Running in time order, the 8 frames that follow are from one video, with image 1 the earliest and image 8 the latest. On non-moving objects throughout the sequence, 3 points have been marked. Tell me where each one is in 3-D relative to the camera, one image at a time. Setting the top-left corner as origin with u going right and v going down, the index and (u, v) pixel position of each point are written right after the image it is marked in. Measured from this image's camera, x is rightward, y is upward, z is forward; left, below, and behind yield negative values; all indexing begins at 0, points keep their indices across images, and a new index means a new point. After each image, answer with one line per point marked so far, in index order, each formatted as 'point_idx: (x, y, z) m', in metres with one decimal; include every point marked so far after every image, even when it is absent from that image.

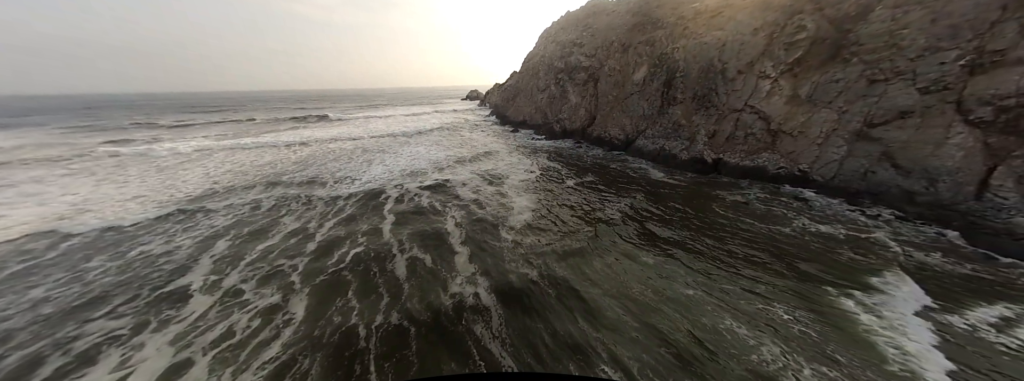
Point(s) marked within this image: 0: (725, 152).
0: (+10.6, +1.9, +11.2) m
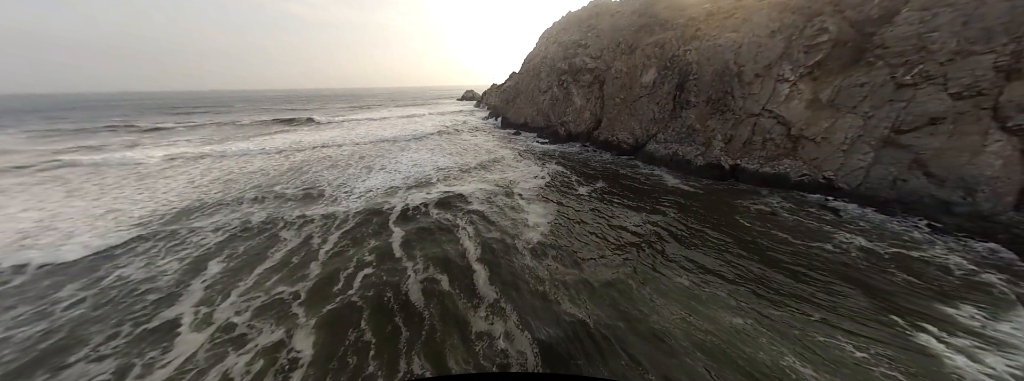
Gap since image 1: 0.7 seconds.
0: (+11.1, +1.5, +10.8) m
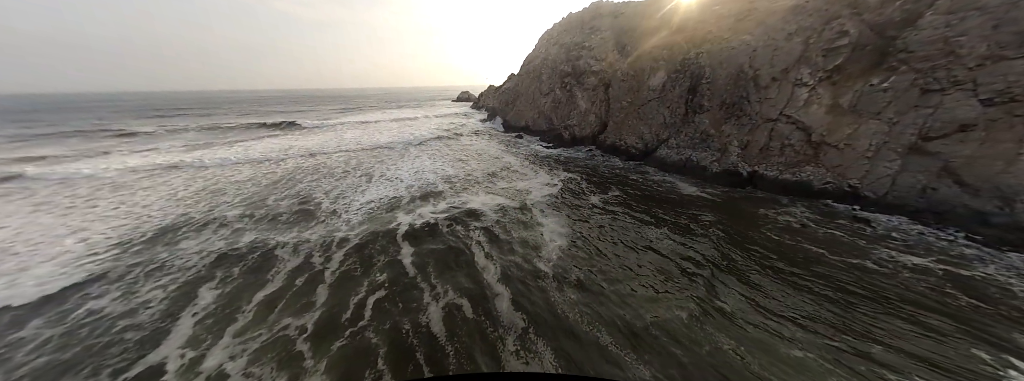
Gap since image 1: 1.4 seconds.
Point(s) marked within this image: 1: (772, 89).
0: (+11.6, +1.2, +10.5) m
1: (+12.3, +4.7, +10.7) m
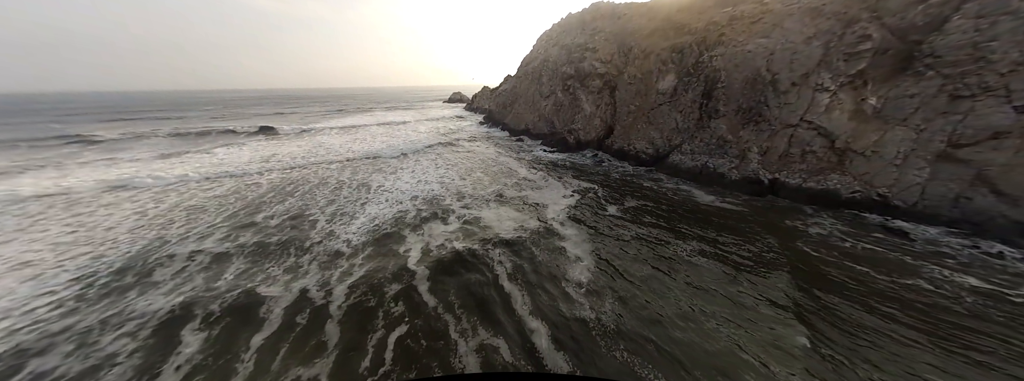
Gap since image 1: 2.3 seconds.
0: (+12.1, +0.9, +10.3) m
1: (+12.8, +4.4, +10.5) m
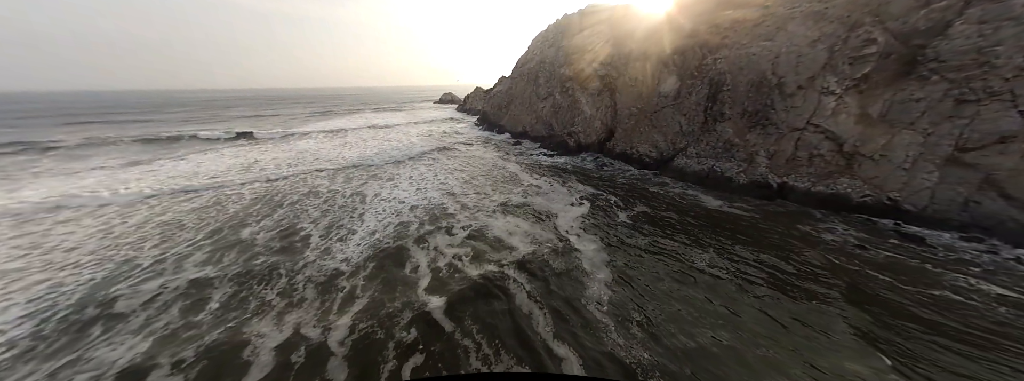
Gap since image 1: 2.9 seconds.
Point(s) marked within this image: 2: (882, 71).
0: (+12.4, +0.7, +10.2) m
1: (+13.1, +4.3, +10.5) m
2: (+14.7, +4.7, +9.1) m
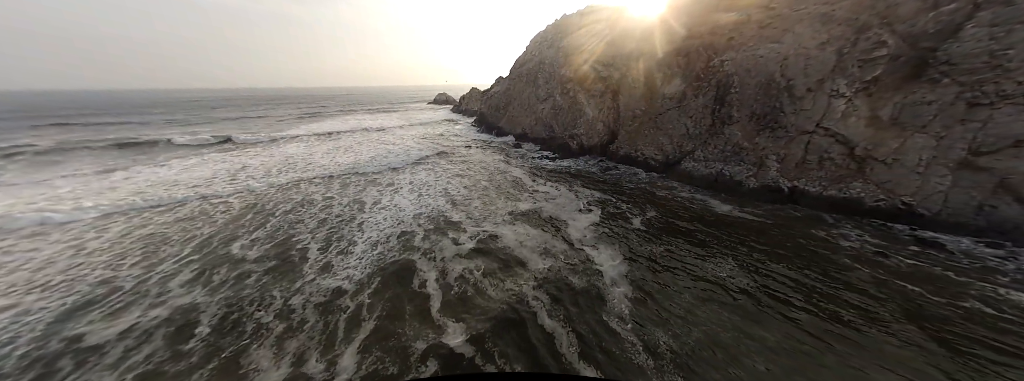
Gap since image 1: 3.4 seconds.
0: (+12.8, +0.5, +10.1) m
1: (+13.3, +4.1, +10.4) m
2: (+15.0, +4.6, +9.0) m
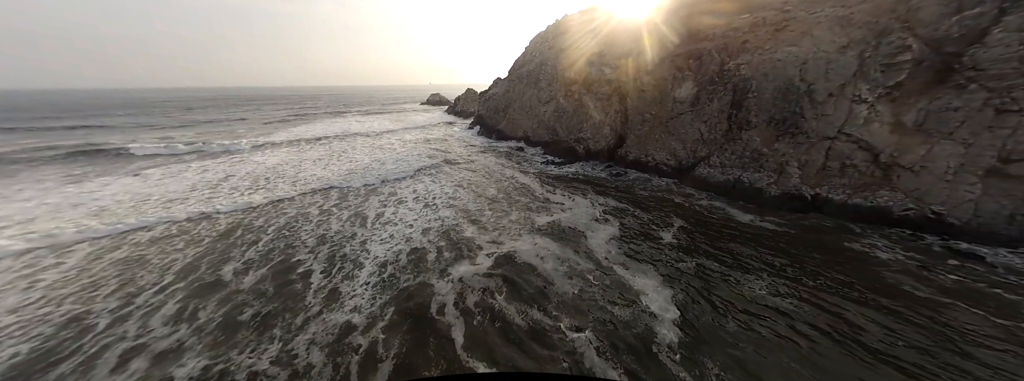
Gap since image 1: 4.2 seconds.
0: (+13.4, +0.2, +9.9) m
1: (+13.9, +3.8, +10.1) m
2: (+15.6, +4.3, +8.8) m
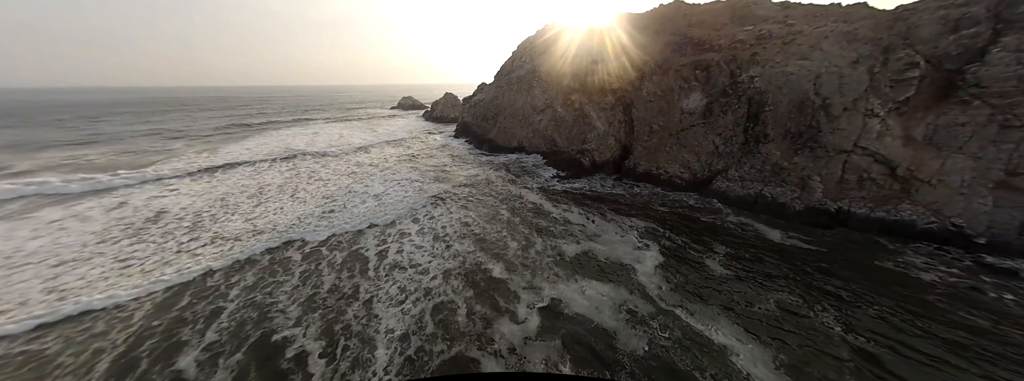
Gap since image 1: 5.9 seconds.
0: (+14.5, -0.3, +10.1) m
1: (+14.7, +3.3, +10.3) m
2: (+16.5, +3.9, +9.2) m
